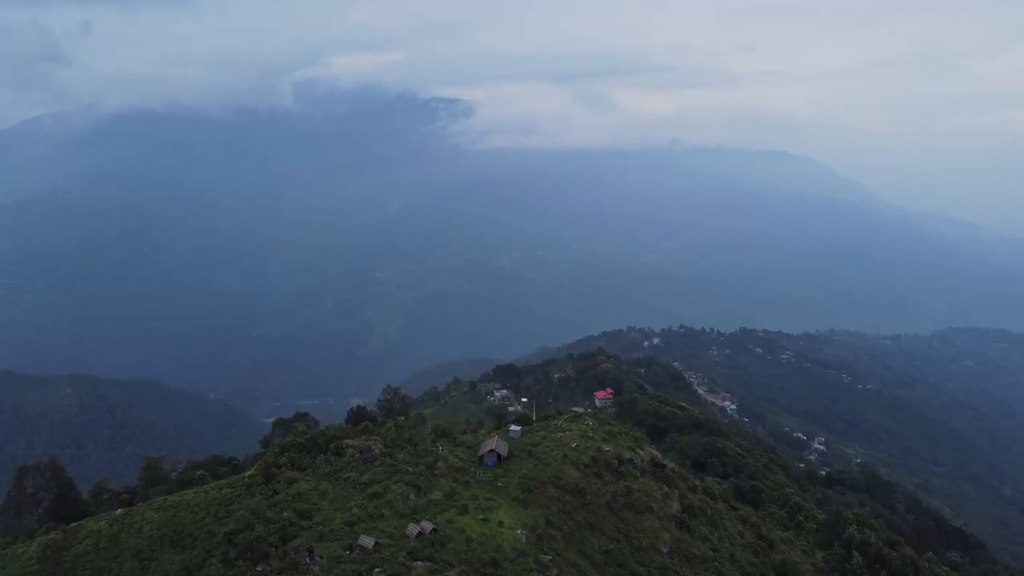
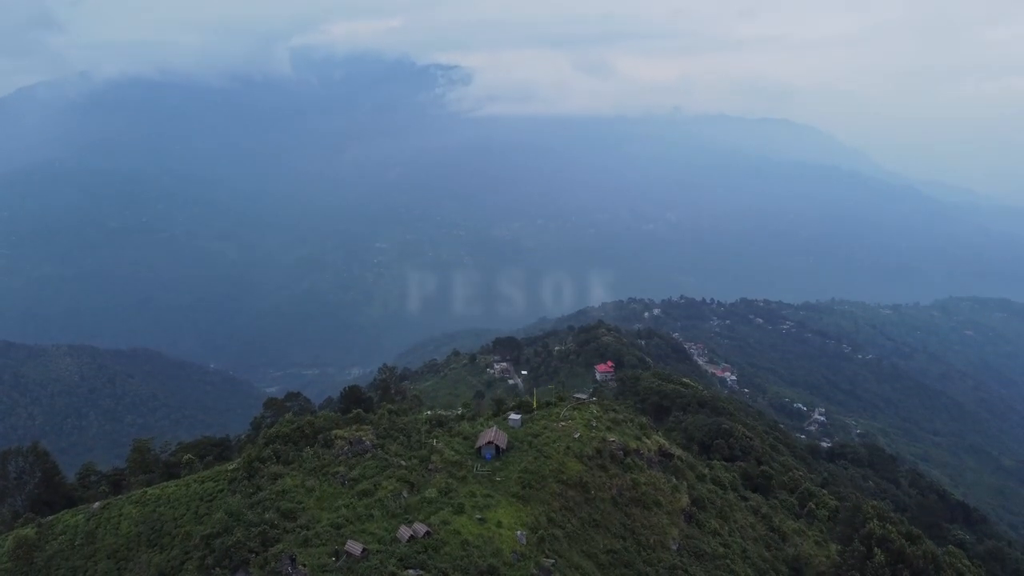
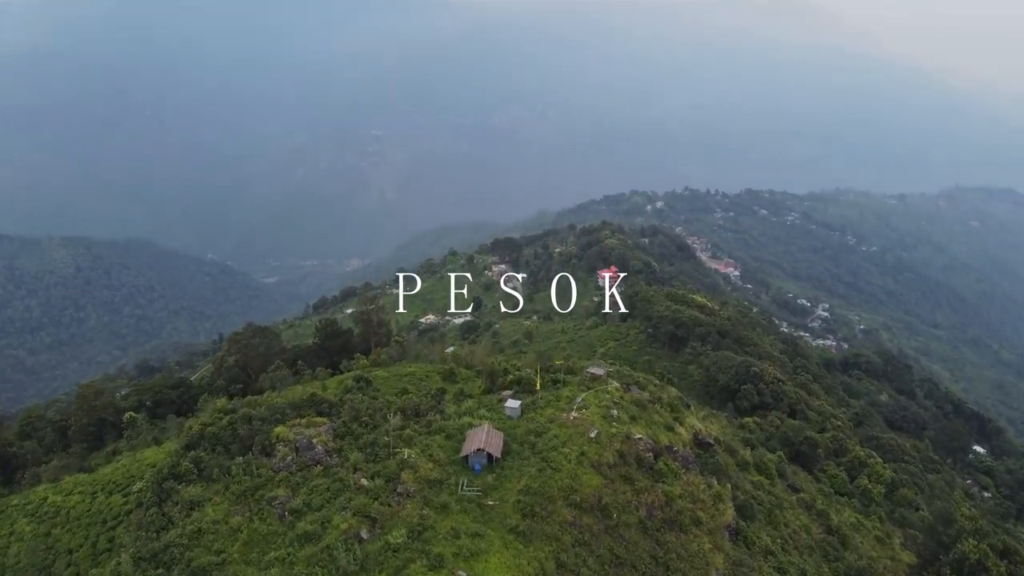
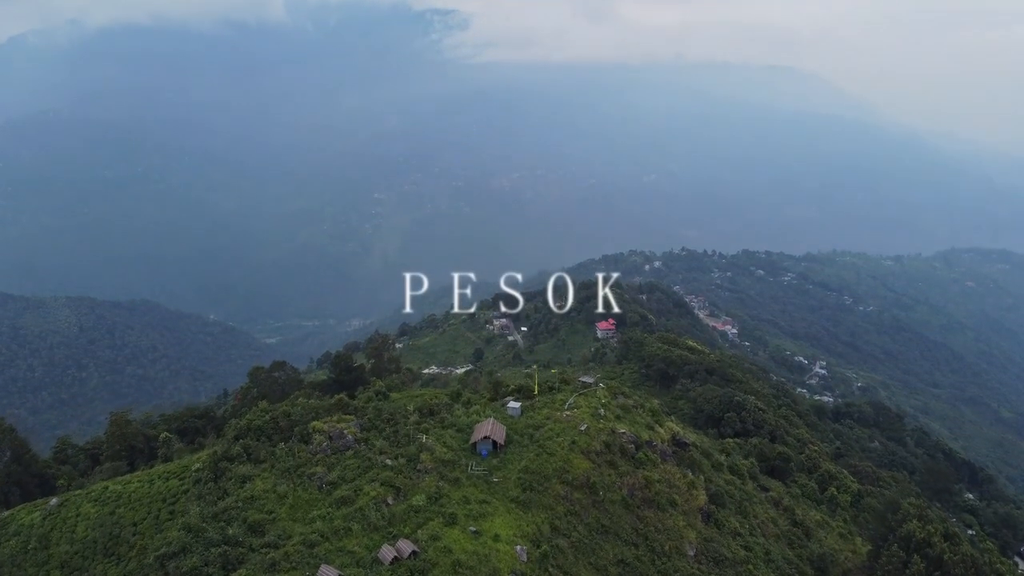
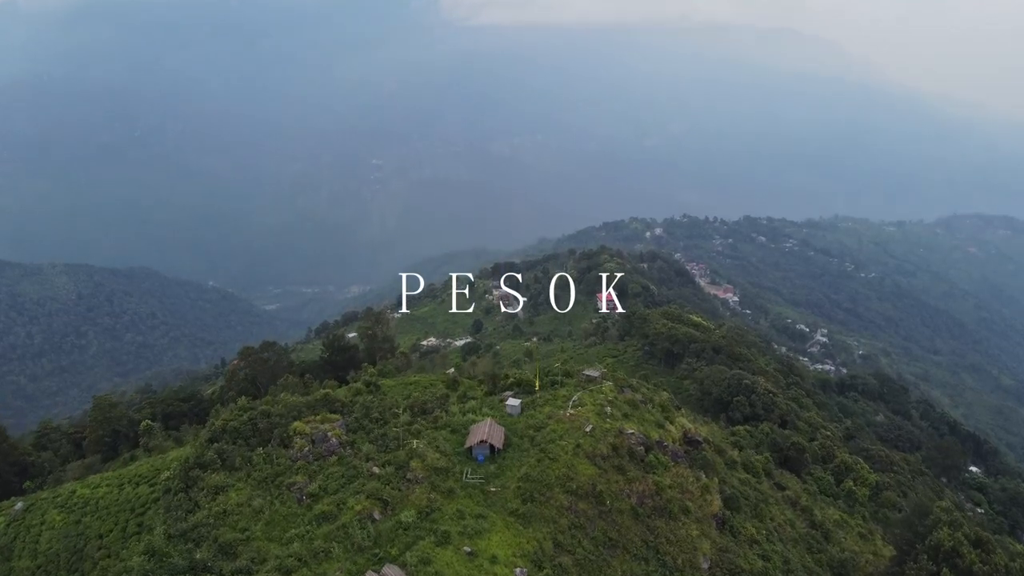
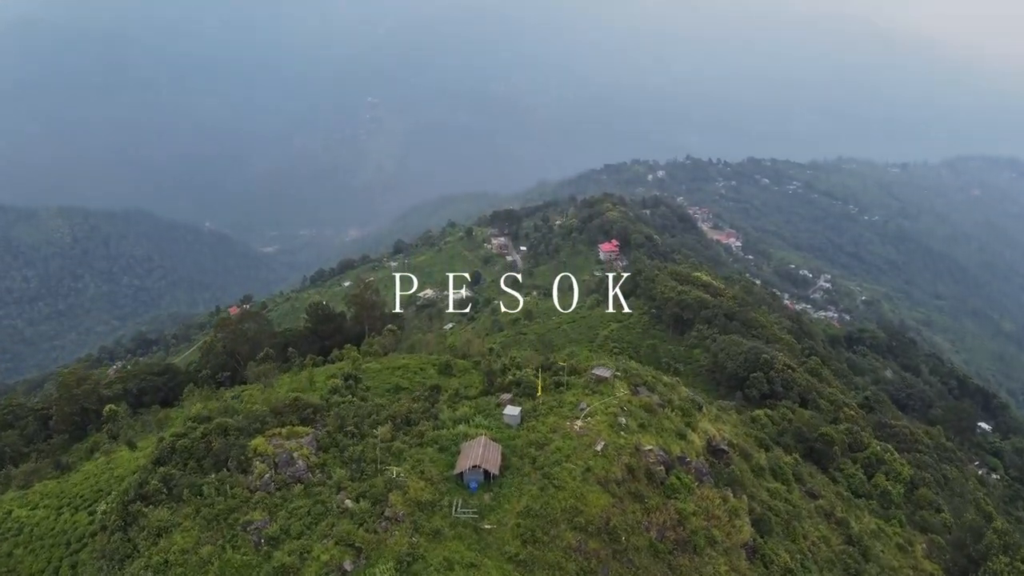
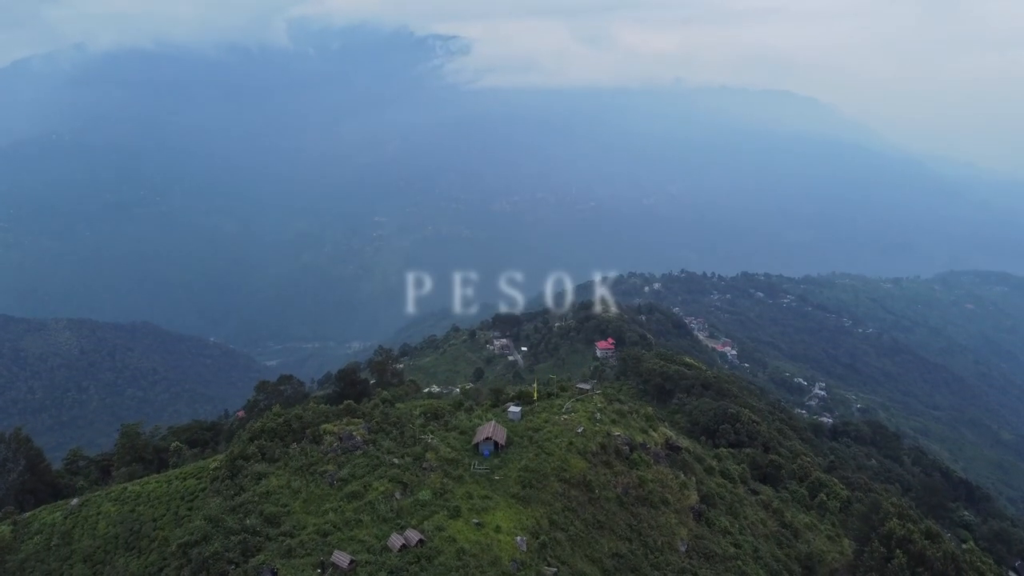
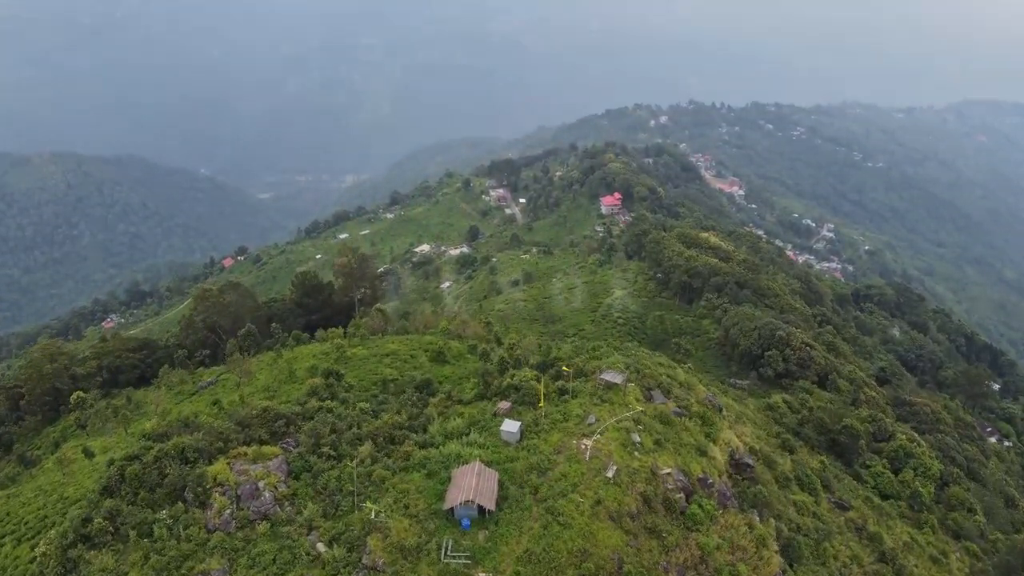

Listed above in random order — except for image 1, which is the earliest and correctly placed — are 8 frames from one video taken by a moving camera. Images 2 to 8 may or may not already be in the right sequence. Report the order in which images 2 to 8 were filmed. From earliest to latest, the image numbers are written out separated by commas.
2, 7, 4, 5, 3, 6, 8
